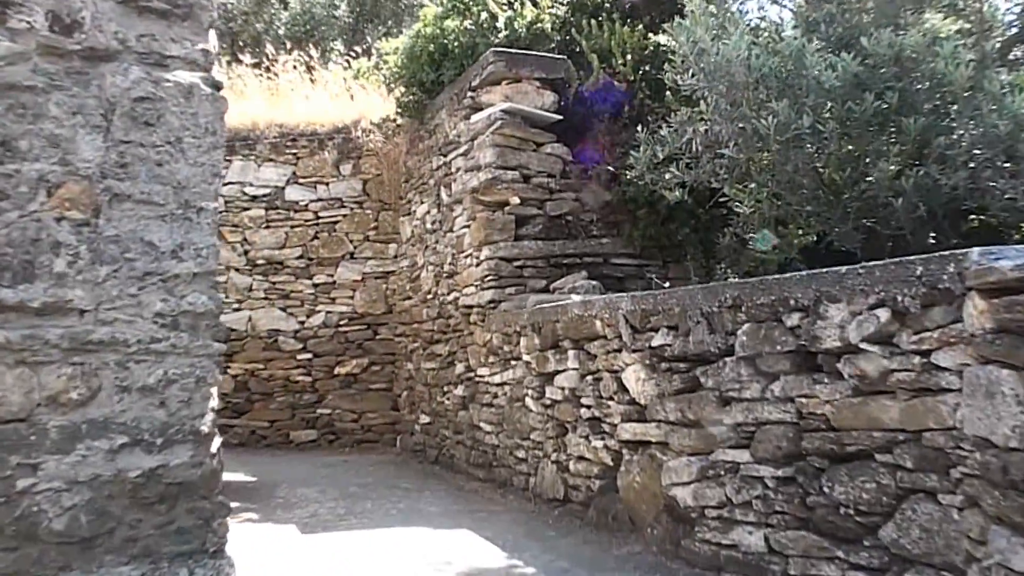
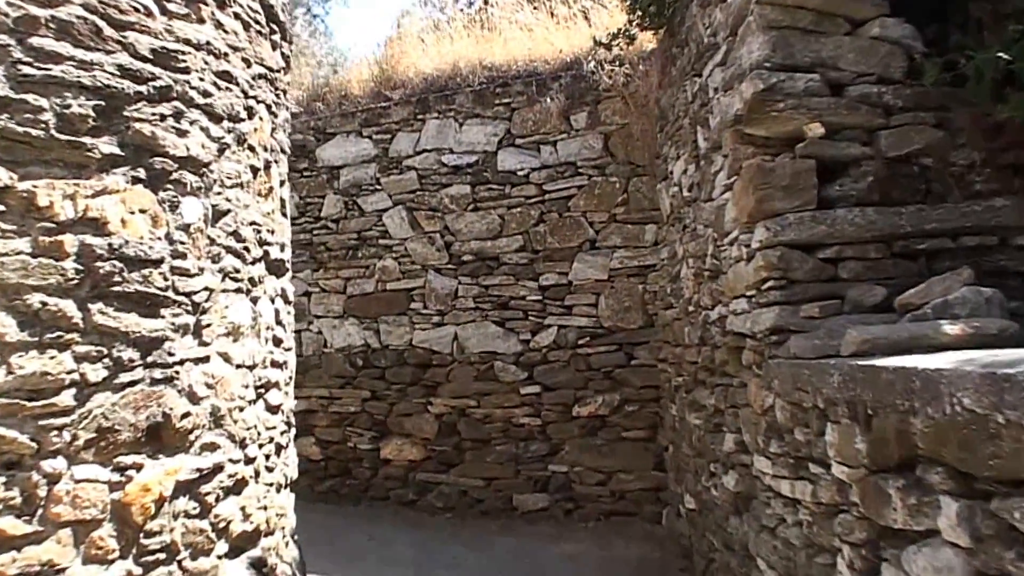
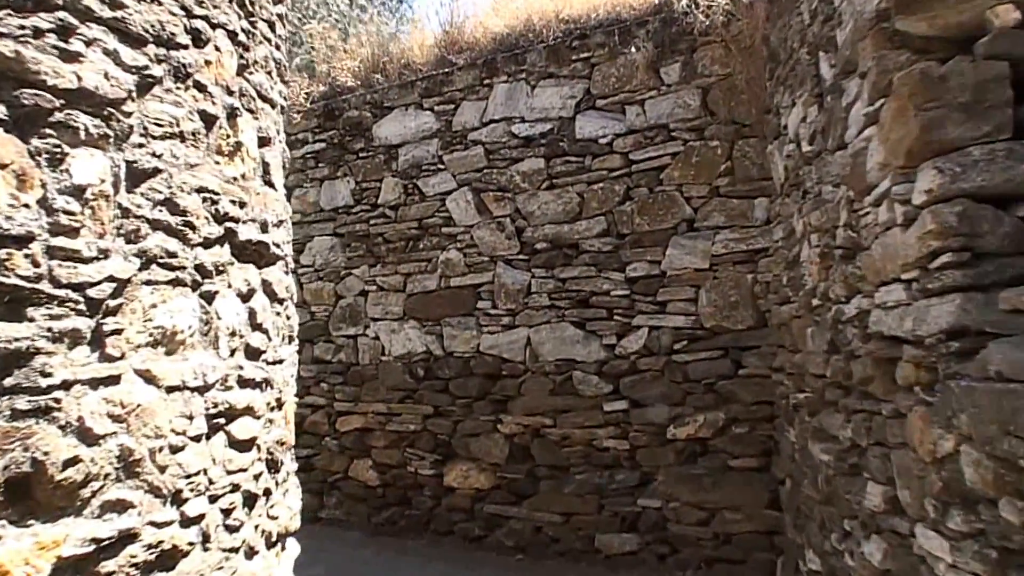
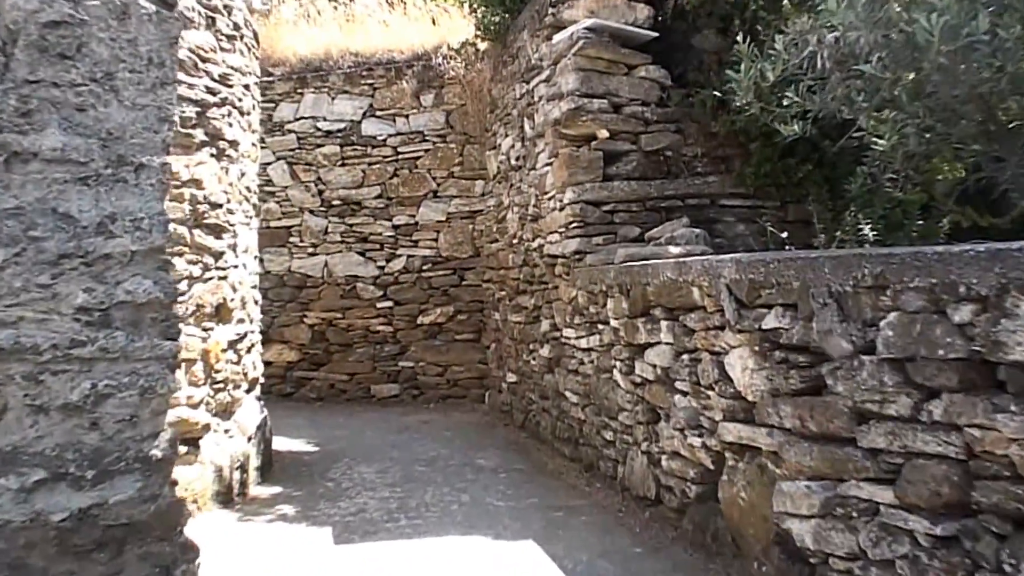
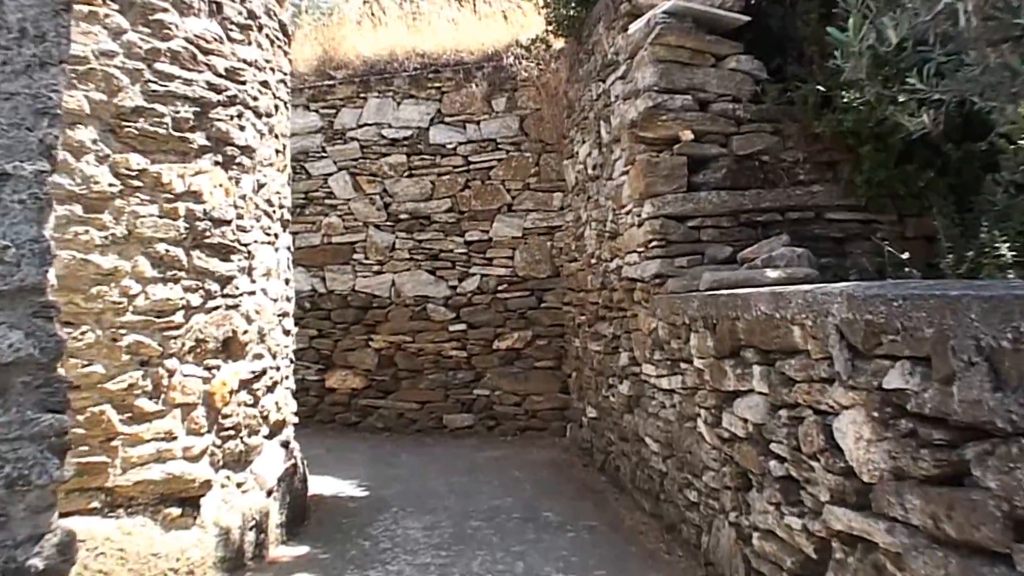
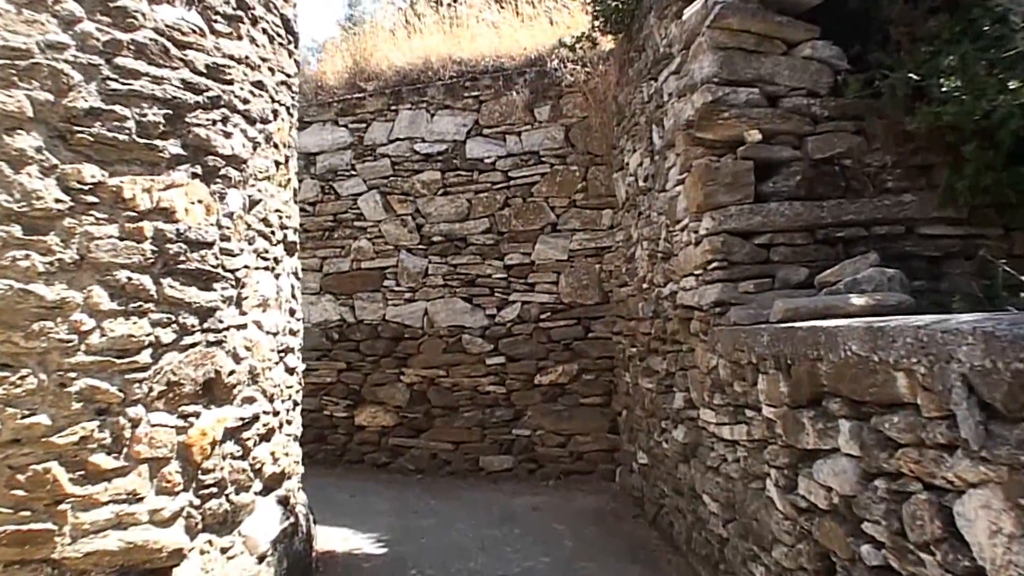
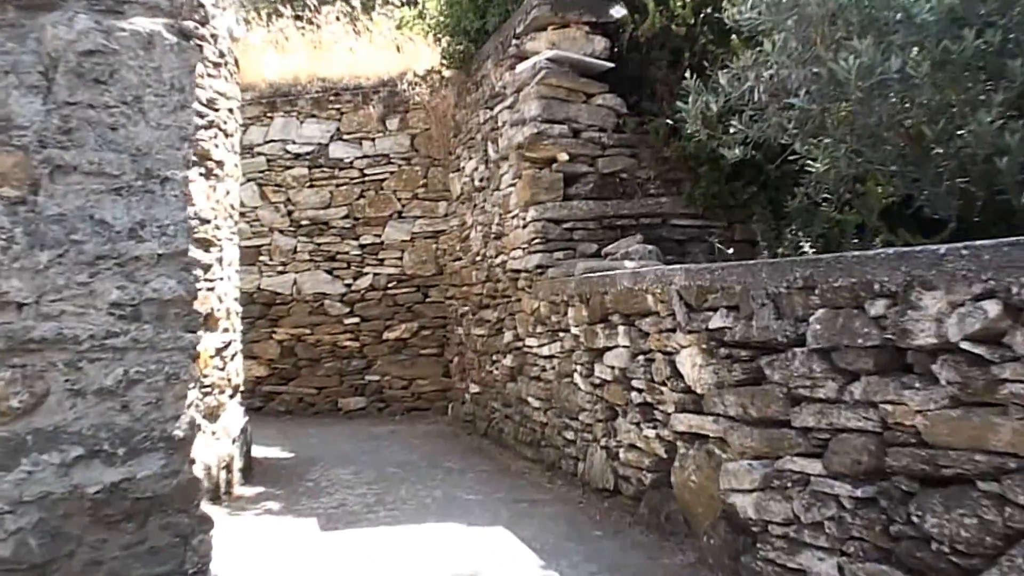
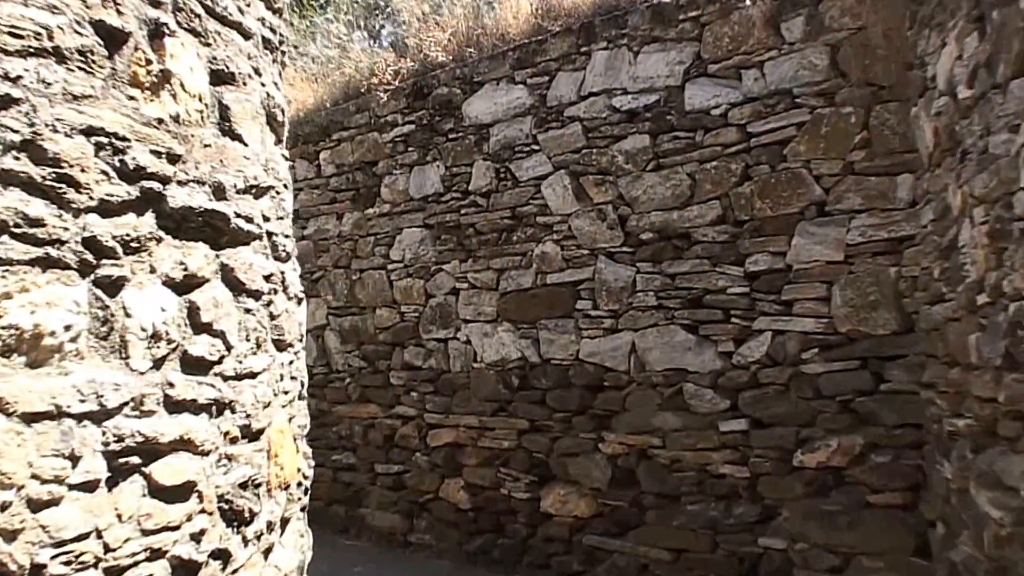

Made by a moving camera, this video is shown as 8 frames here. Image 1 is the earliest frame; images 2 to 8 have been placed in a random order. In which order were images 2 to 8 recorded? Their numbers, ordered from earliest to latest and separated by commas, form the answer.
7, 4, 5, 6, 2, 3, 8
